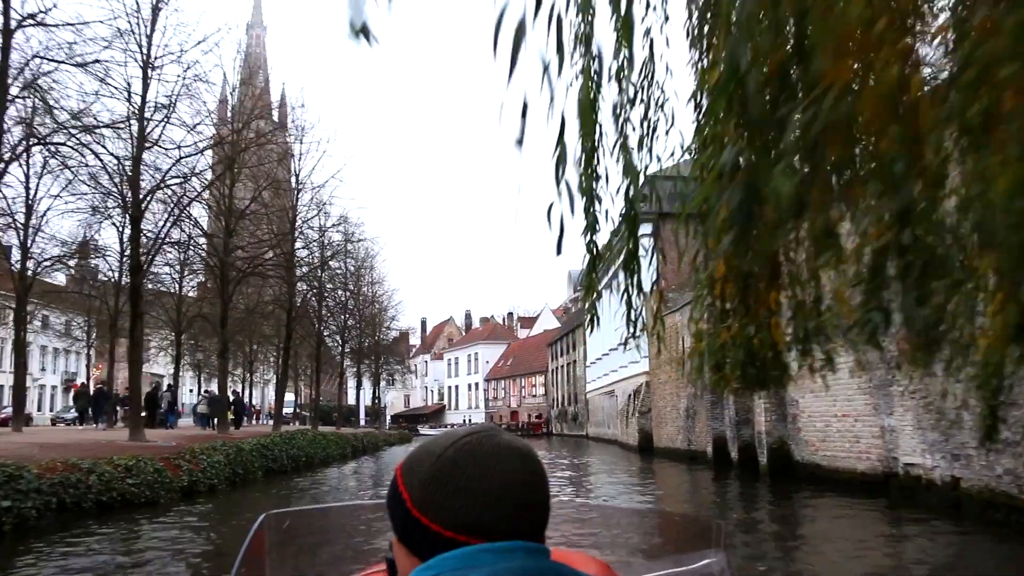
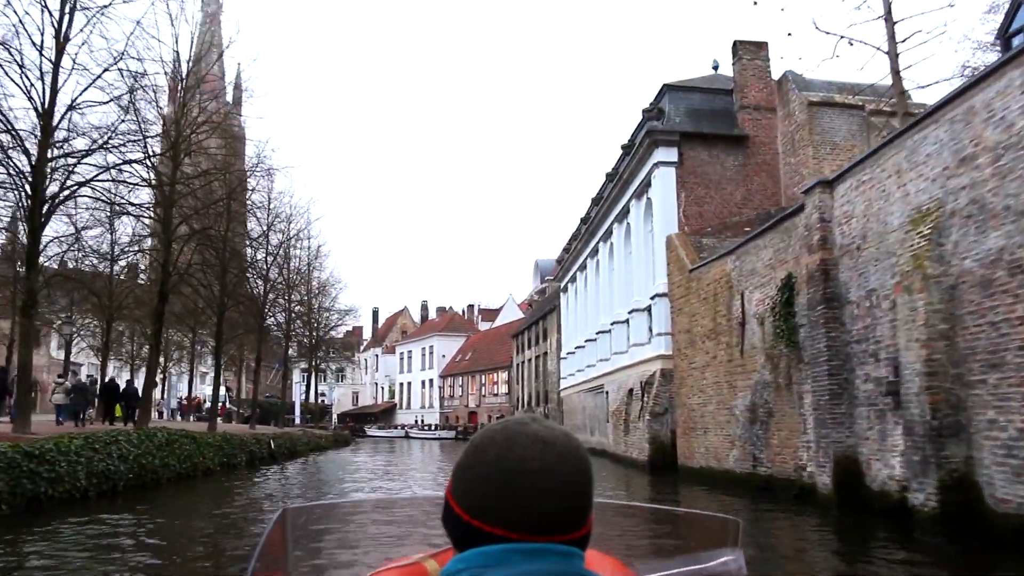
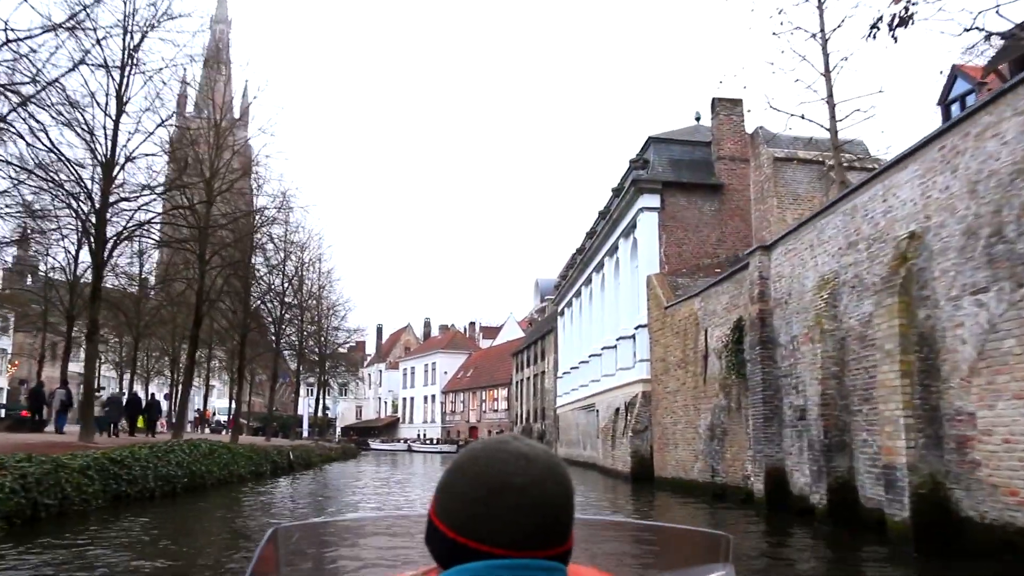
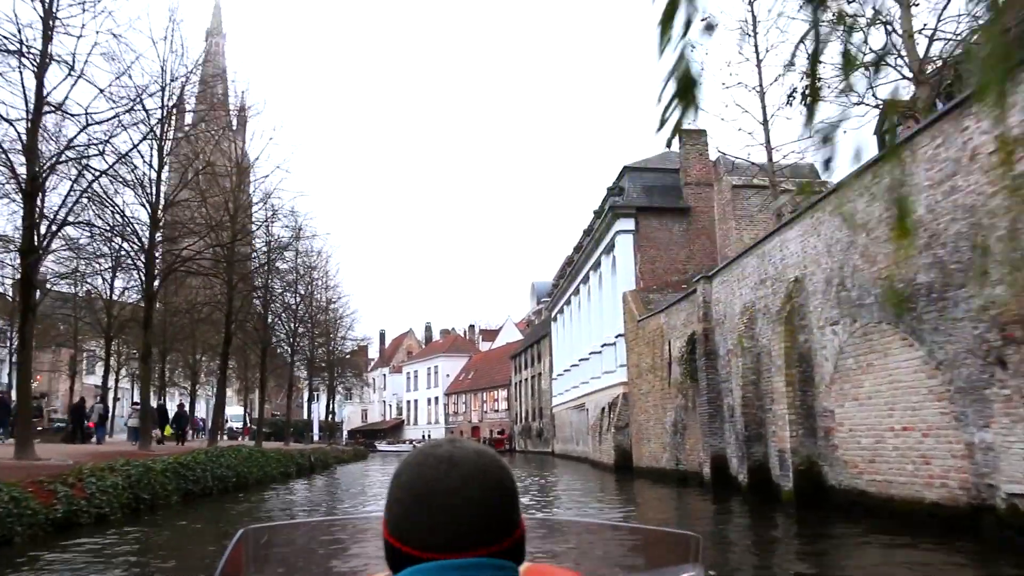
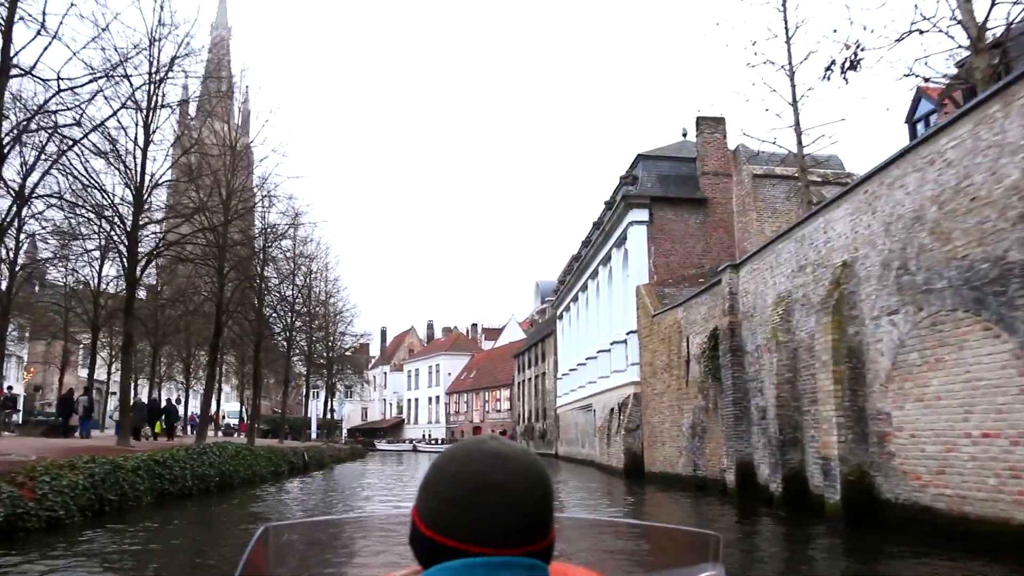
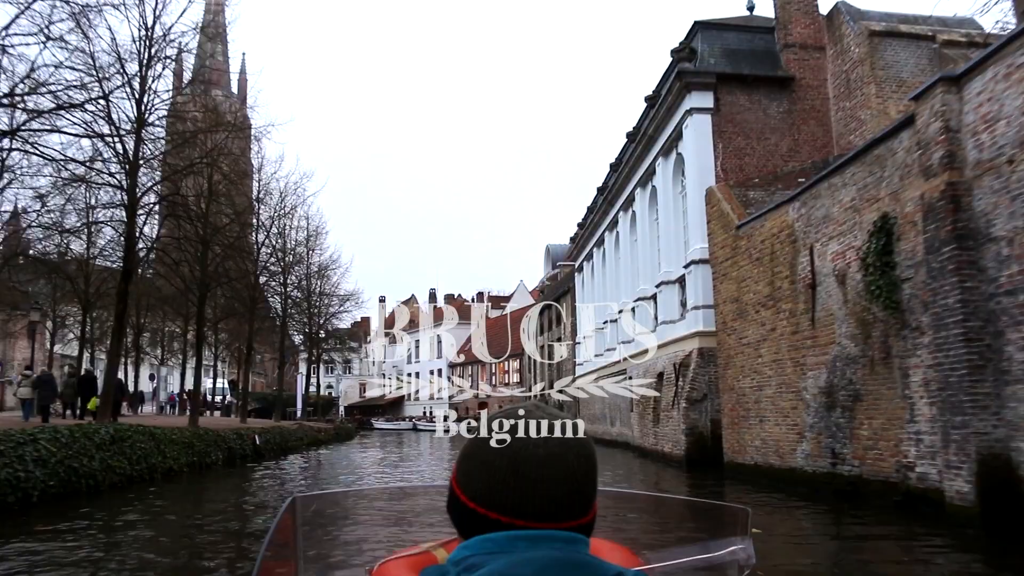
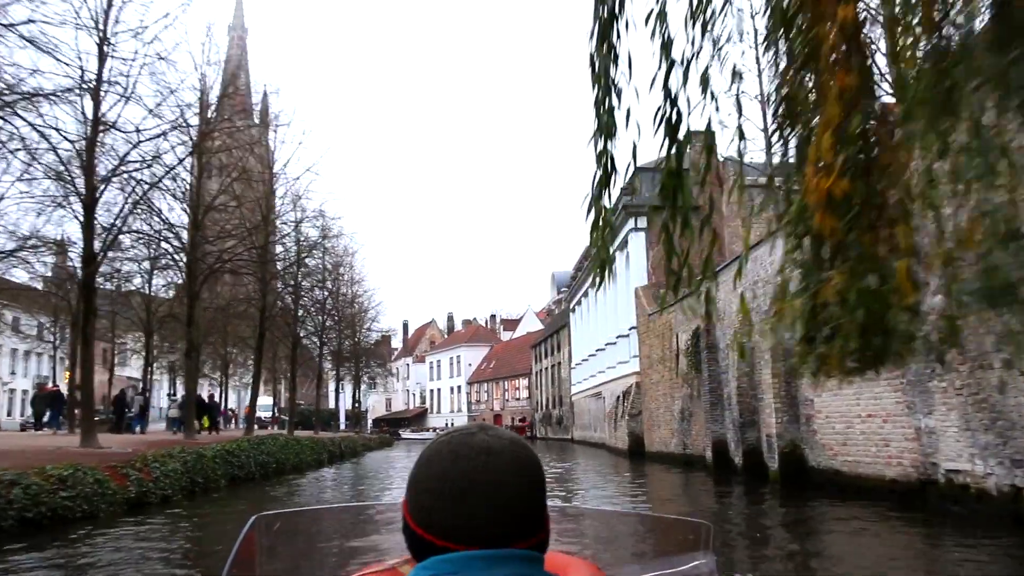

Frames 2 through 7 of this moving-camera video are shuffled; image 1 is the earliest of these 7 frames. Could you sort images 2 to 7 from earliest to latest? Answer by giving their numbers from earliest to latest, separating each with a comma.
7, 4, 5, 3, 2, 6
